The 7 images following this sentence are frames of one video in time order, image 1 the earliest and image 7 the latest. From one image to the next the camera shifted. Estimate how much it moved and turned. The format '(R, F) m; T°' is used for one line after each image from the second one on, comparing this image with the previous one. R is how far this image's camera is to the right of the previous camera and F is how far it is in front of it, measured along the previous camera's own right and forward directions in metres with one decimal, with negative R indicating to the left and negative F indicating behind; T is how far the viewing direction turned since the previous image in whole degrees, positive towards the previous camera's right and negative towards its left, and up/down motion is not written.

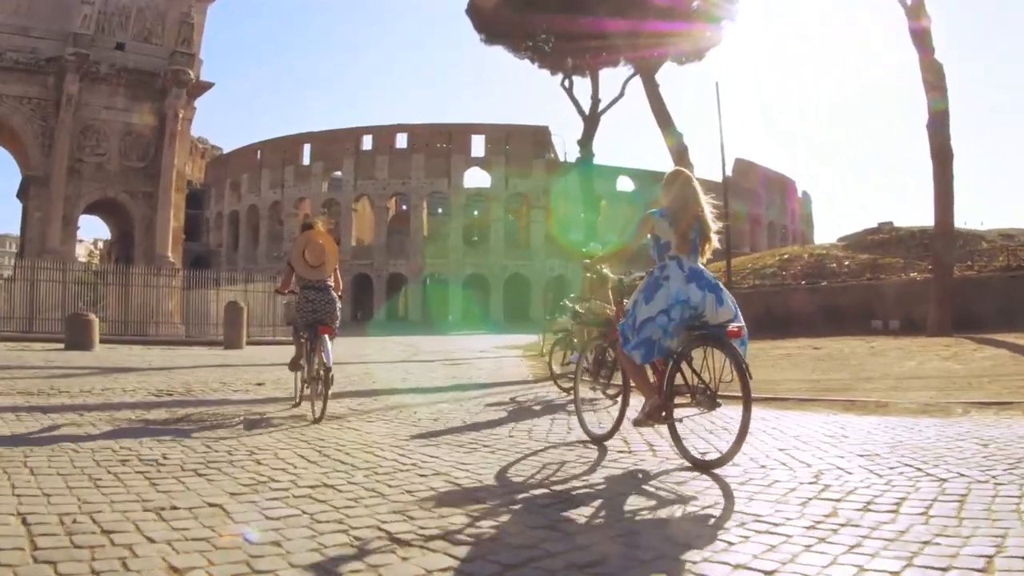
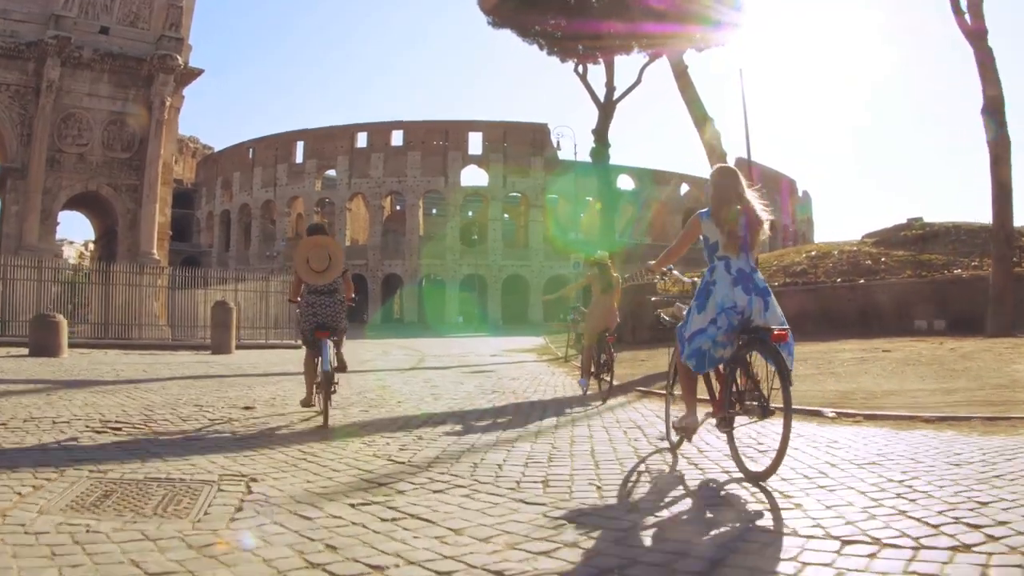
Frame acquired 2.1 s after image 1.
(-0.5, +1.6) m; +1°
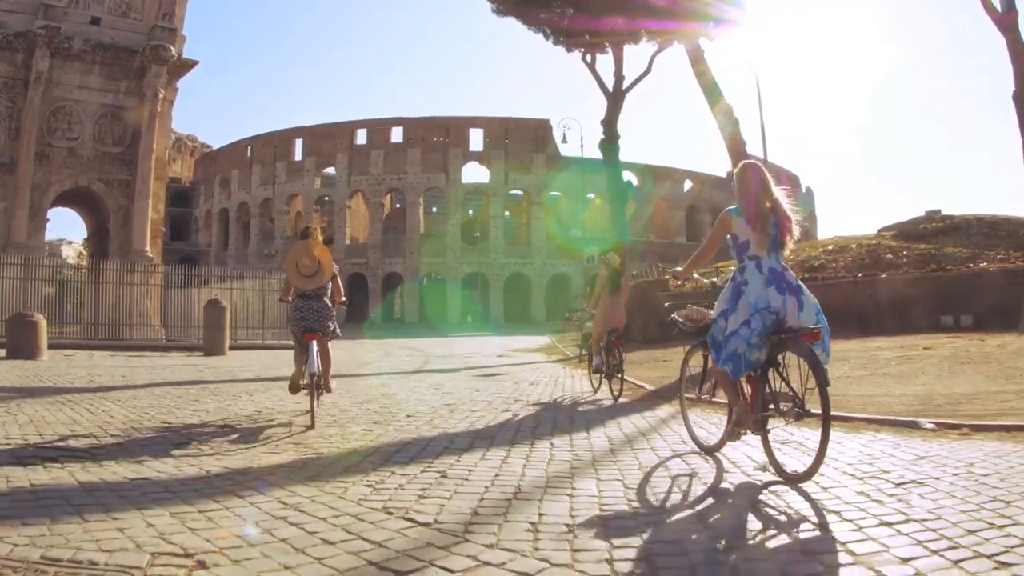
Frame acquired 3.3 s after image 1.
(-0.2, +0.8) m; 0°
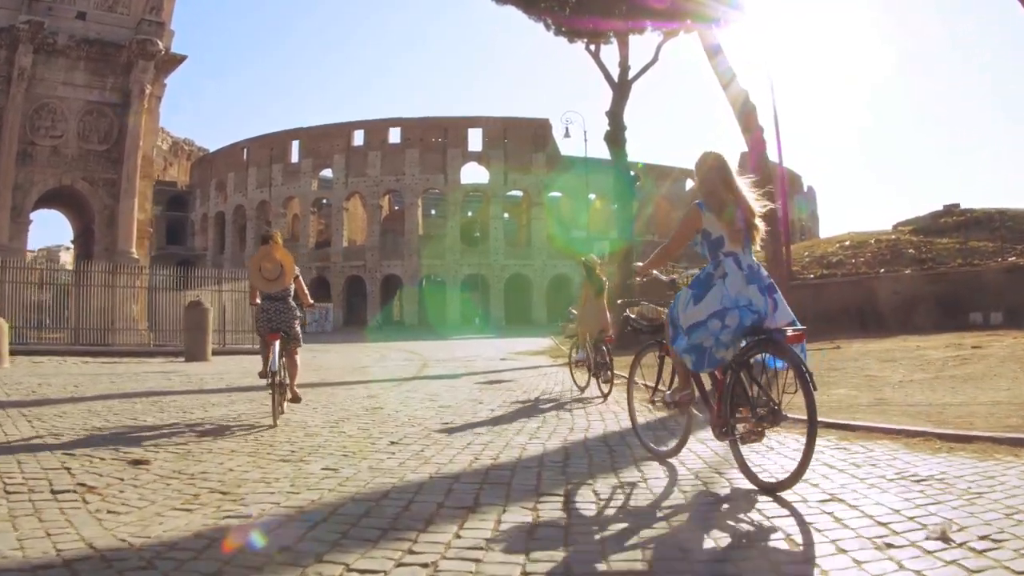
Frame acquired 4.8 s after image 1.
(-0.1, +1.0) m; 0°
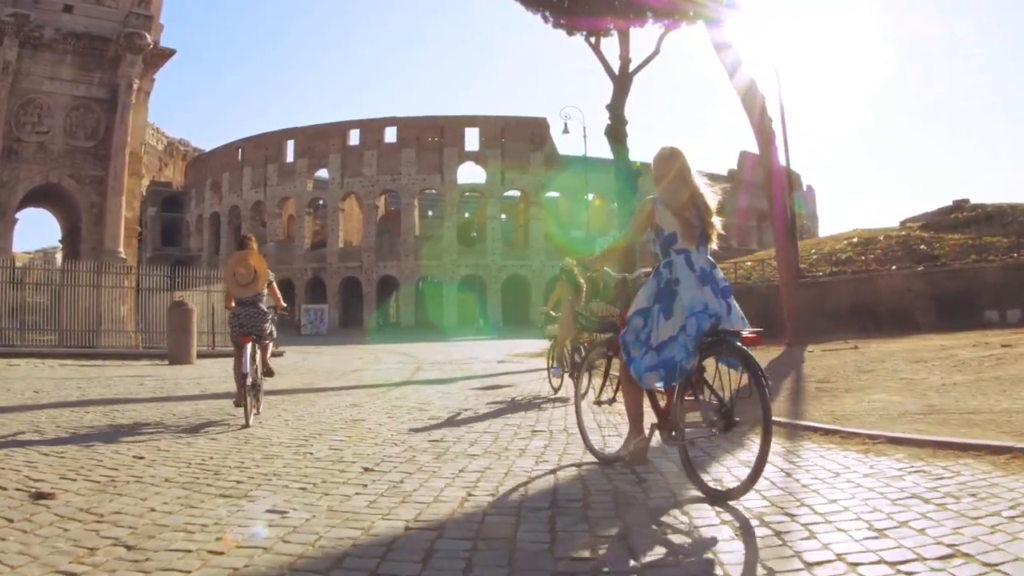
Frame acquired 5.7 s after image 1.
(0.0, +0.6) m; 0°
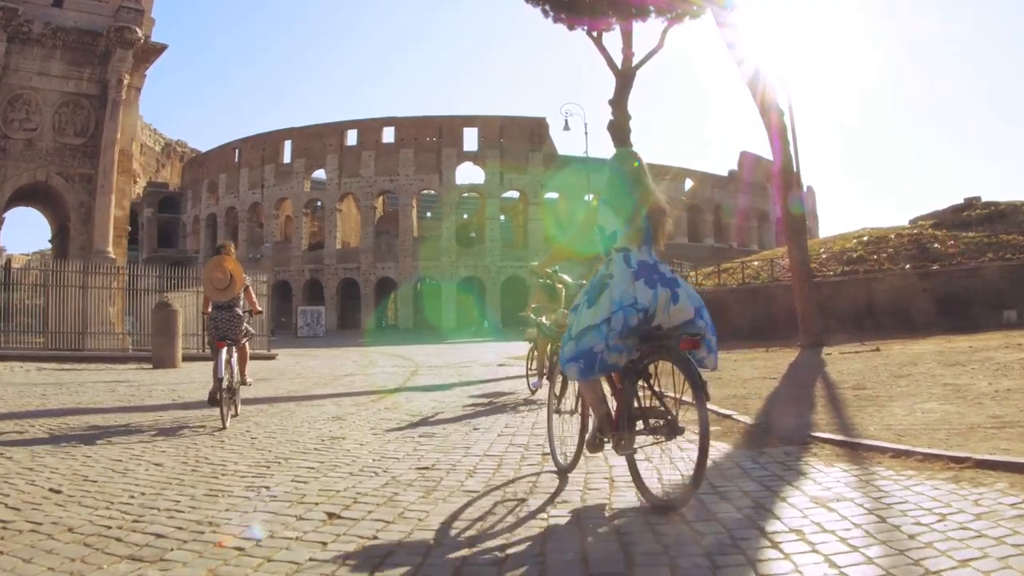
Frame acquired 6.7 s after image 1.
(0.0, +0.6) m; 0°
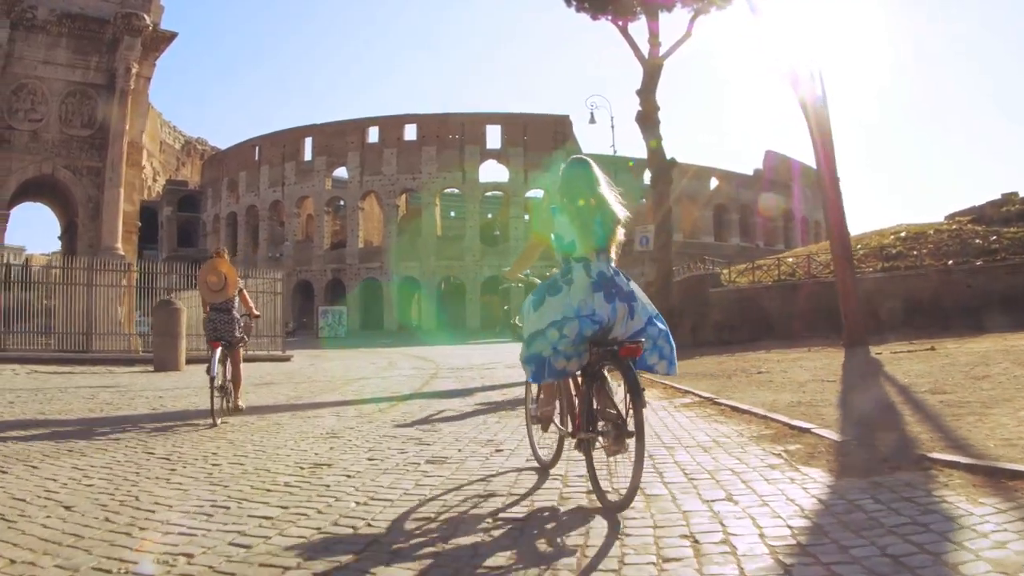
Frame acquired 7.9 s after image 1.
(-0.1, +1.1) m; -2°
